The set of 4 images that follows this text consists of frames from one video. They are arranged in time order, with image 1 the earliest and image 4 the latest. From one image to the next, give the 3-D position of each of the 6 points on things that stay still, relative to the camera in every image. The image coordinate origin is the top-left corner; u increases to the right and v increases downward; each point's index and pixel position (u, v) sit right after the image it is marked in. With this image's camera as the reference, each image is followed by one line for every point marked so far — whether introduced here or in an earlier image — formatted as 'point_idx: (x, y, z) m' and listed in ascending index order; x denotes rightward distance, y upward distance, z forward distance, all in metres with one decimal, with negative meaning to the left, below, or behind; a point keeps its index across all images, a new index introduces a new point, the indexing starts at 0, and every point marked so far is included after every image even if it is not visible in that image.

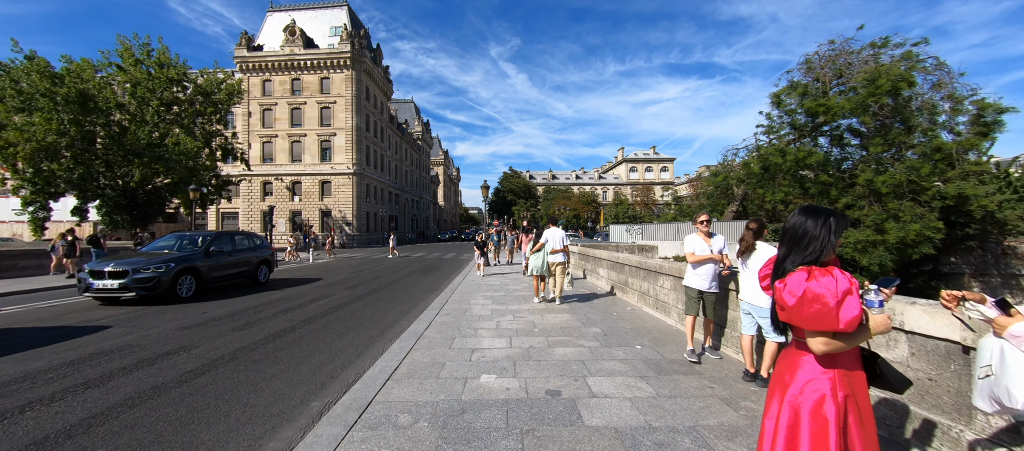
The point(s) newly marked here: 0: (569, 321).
0: (+1.0, -1.7, +6.5) m
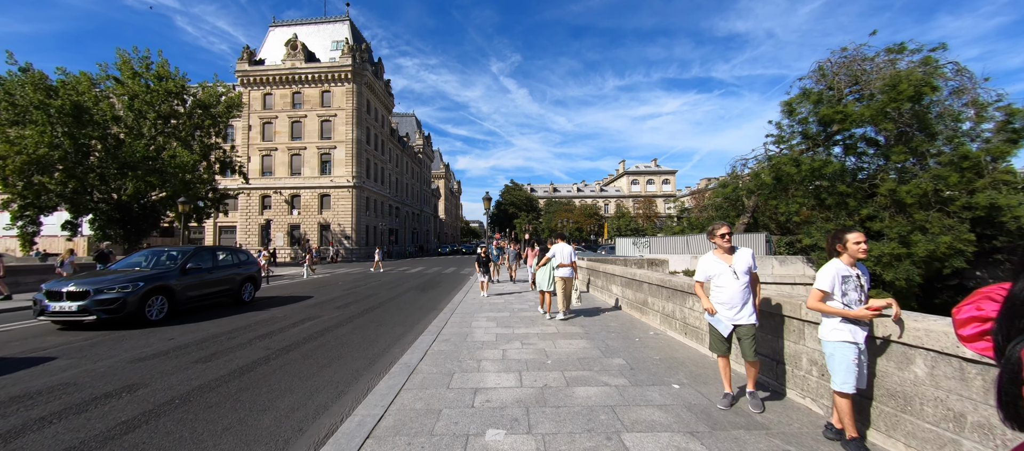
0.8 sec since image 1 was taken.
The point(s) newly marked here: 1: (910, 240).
0: (+1.2, -2.0, +5.6) m
1: (+16.2, -0.6, +14.3) m
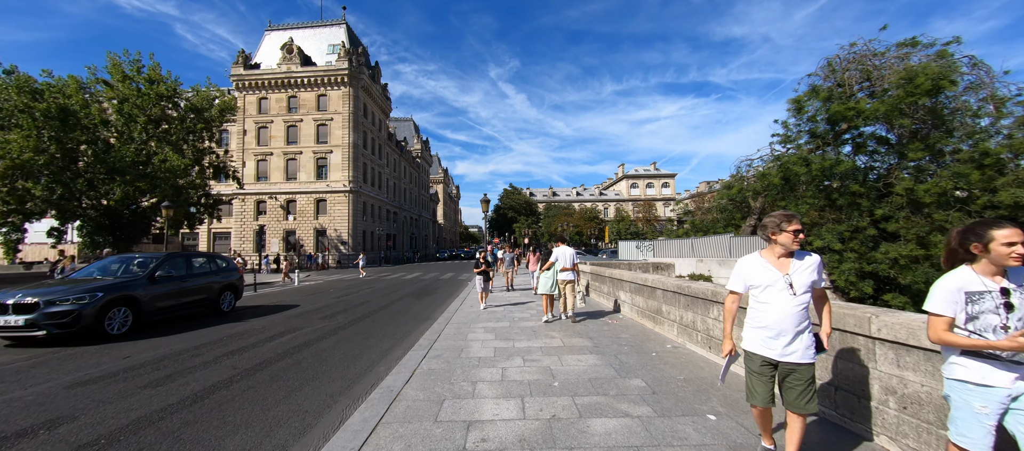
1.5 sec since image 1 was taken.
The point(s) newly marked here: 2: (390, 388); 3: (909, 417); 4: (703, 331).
0: (+1.2, -2.0, +4.9) m
1: (+16.1, -0.6, +13.6) m
2: (-1.5, -2.0, +4.3) m
3: (+3.0, -1.4, +2.7) m
4: (+2.9, -1.6, +5.4) m
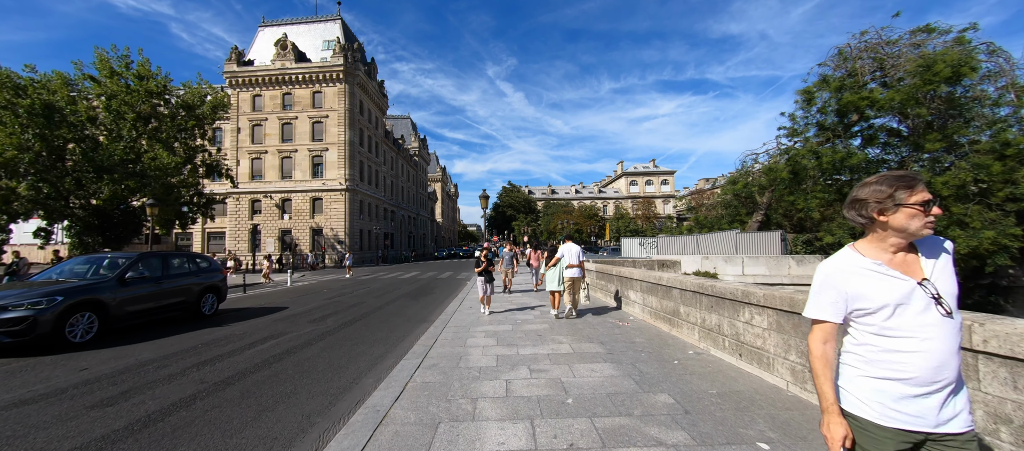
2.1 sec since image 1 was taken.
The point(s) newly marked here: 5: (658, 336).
0: (+1.2, -1.9, +4.3) m
1: (+16.2, -0.4, +13.1) m
2: (-1.4, -1.9, +3.7) m
3: (+3.1, -1.3, +2.1) m
4: (+3.0, -1.5, +4.8) m
5: (+2.5, -1.9, +6.2) m
